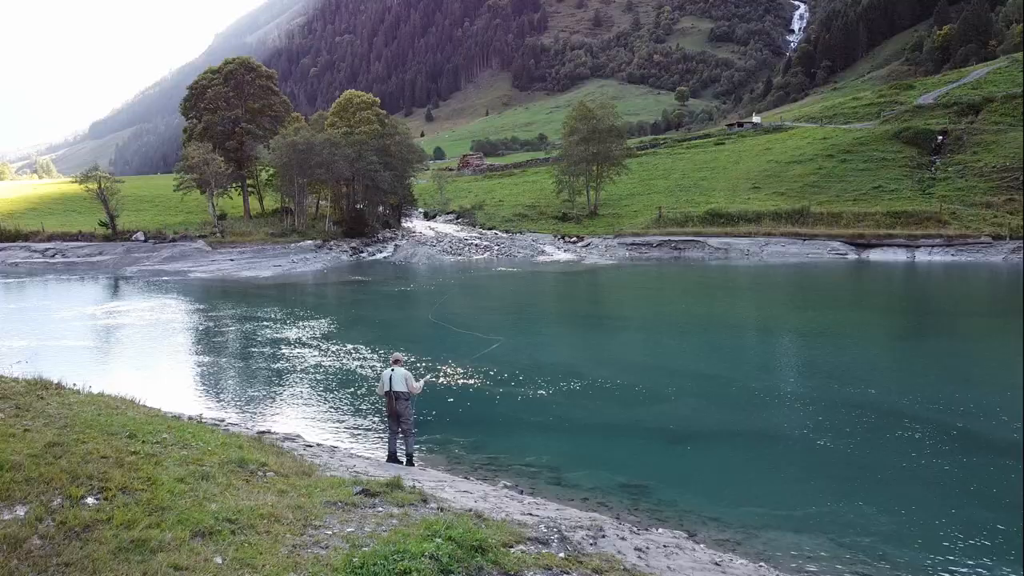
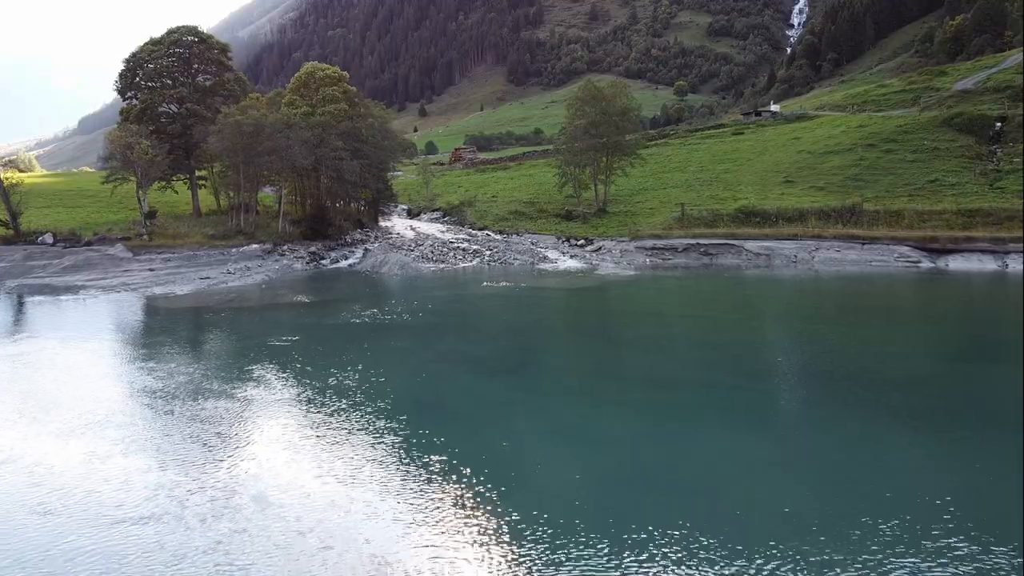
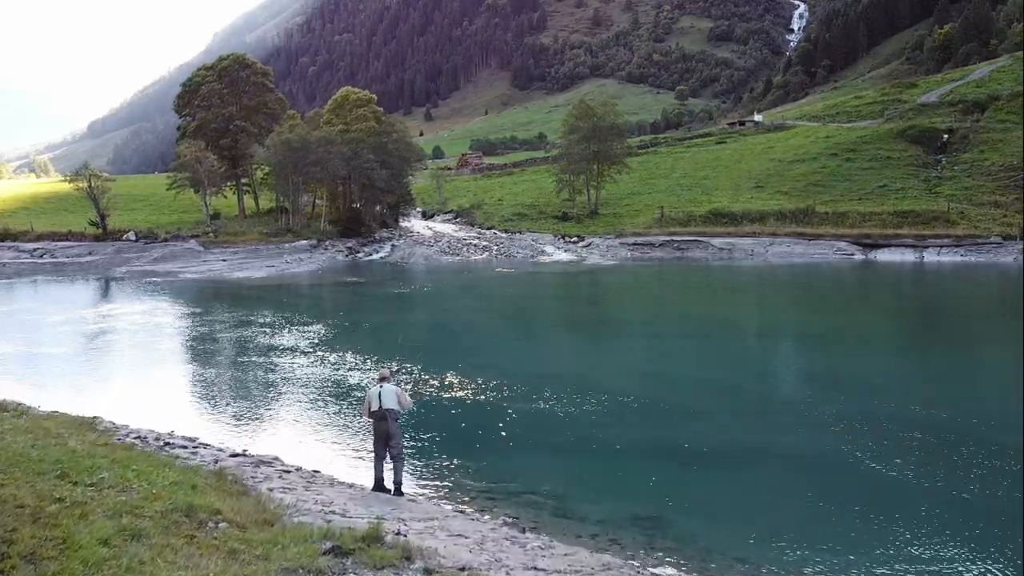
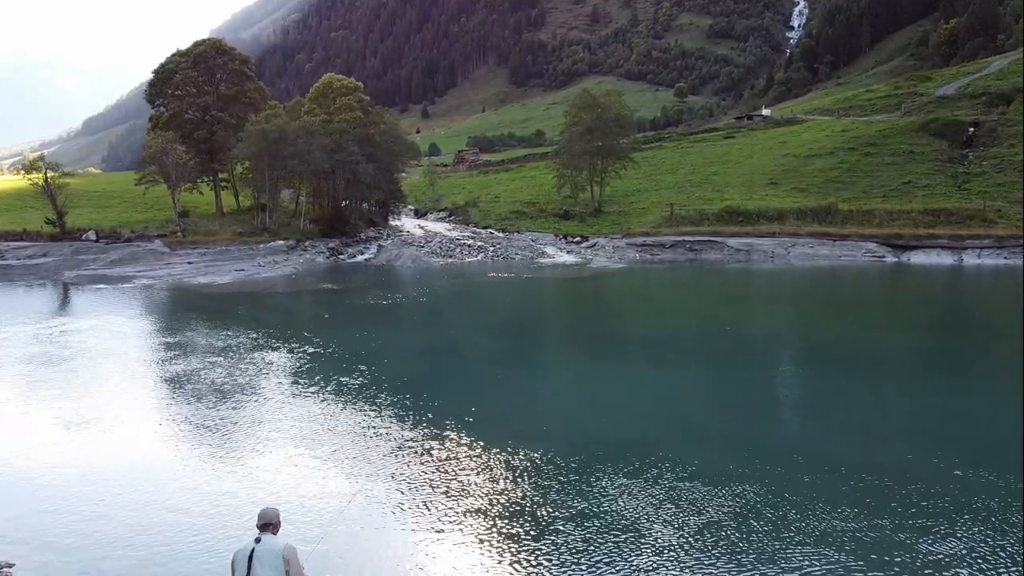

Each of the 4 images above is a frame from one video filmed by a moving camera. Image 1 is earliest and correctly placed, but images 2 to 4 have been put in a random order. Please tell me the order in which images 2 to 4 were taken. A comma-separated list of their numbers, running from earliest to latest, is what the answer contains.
3, 4, 2
